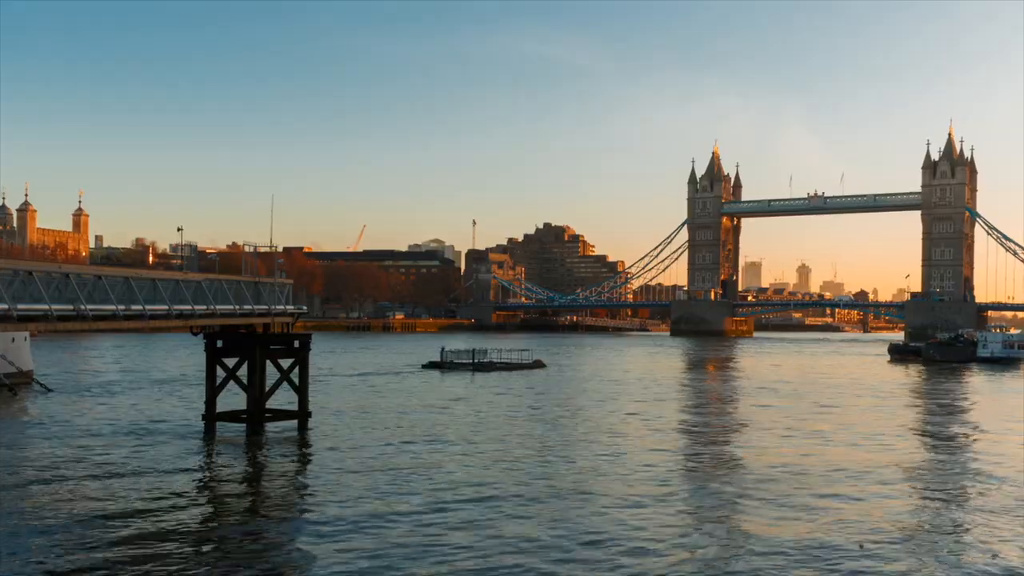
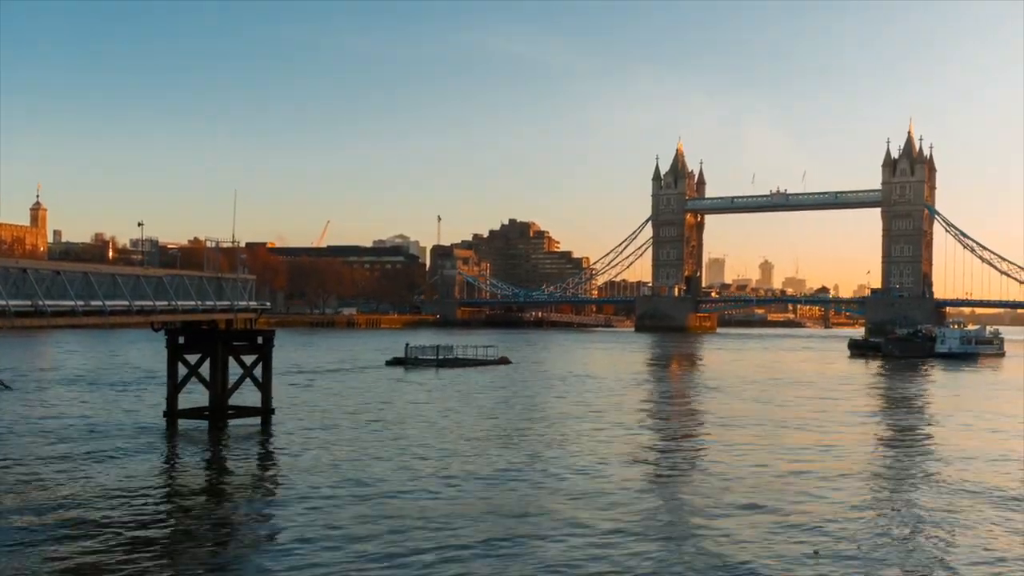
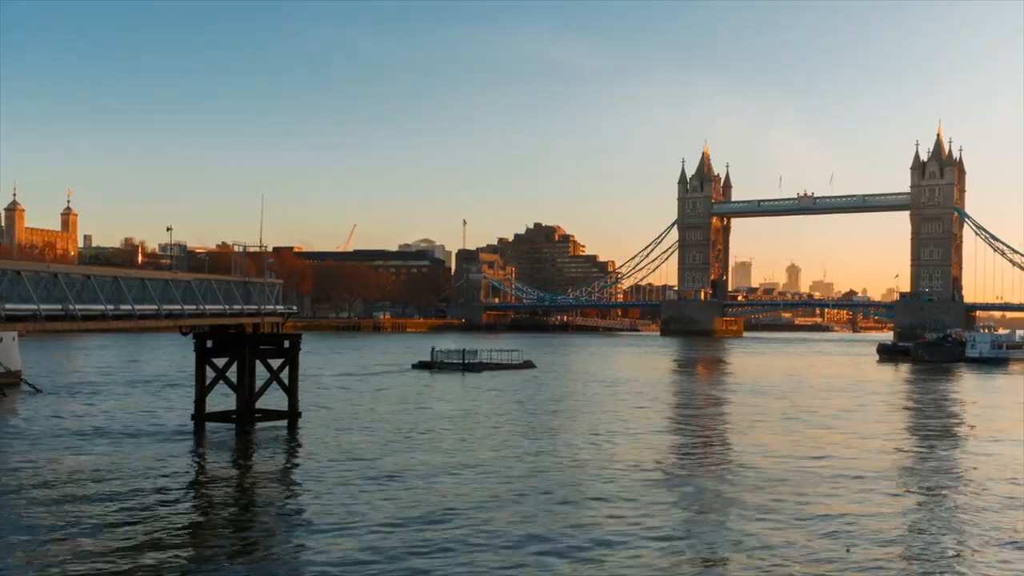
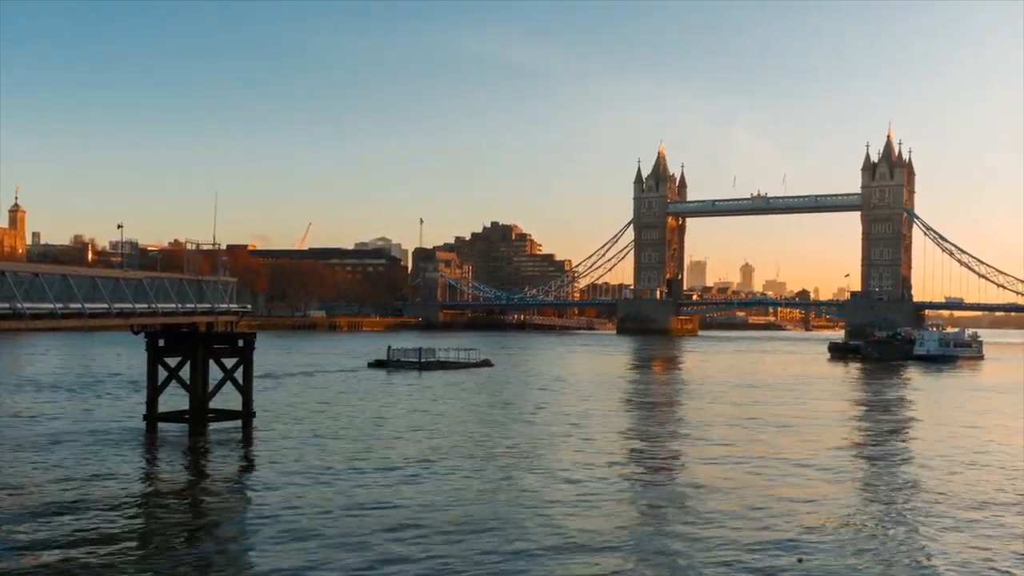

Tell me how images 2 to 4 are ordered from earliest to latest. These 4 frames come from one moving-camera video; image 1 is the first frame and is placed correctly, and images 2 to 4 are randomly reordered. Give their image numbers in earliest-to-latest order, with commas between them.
3, 2, 4
